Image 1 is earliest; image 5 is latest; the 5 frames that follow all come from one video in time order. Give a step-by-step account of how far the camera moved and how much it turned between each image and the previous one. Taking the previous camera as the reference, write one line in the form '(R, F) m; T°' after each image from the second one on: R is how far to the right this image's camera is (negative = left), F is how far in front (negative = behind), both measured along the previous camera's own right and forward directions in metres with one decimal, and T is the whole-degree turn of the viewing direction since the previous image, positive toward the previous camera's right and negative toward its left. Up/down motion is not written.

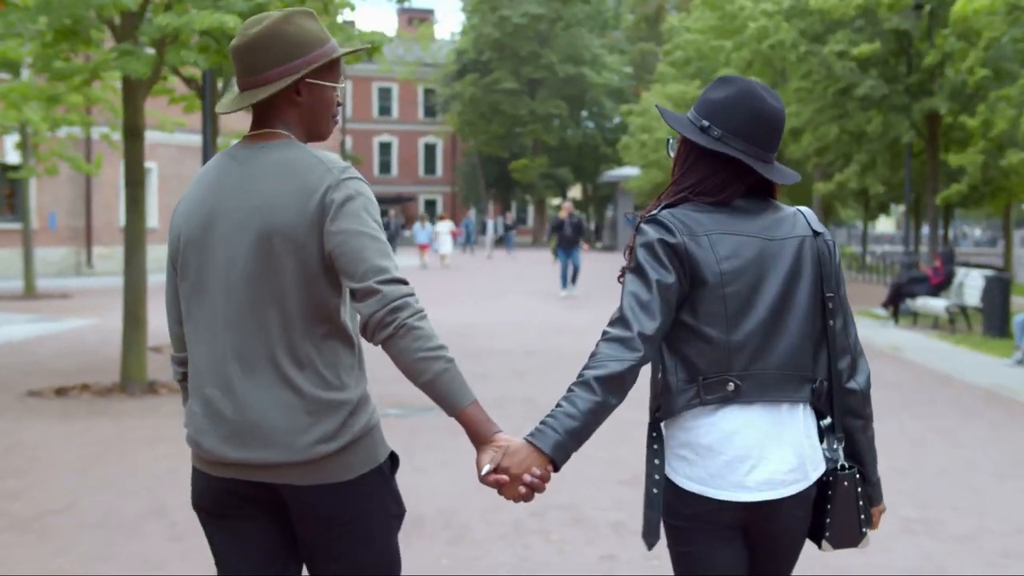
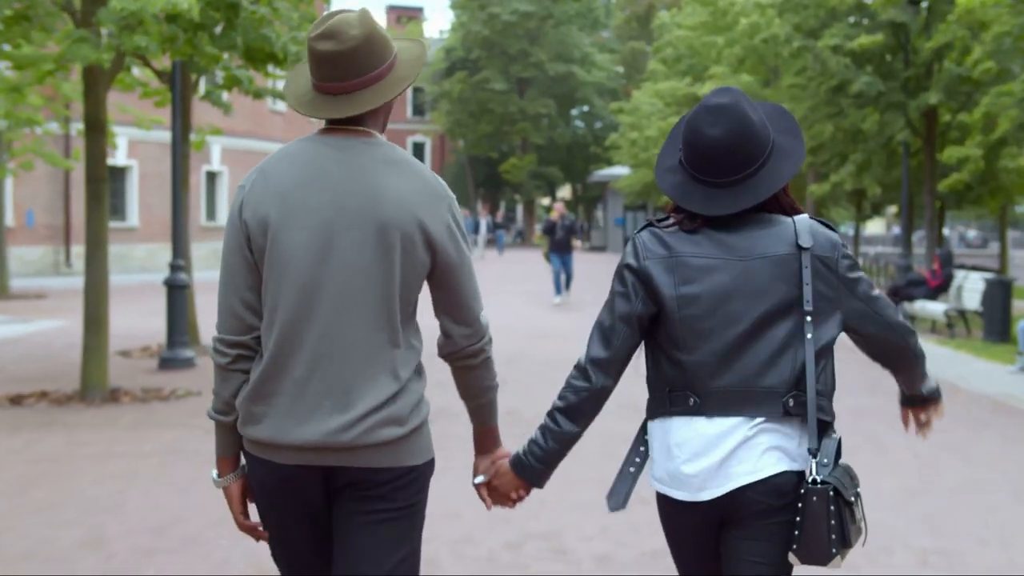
(+0.1, +0.5) m; 0°
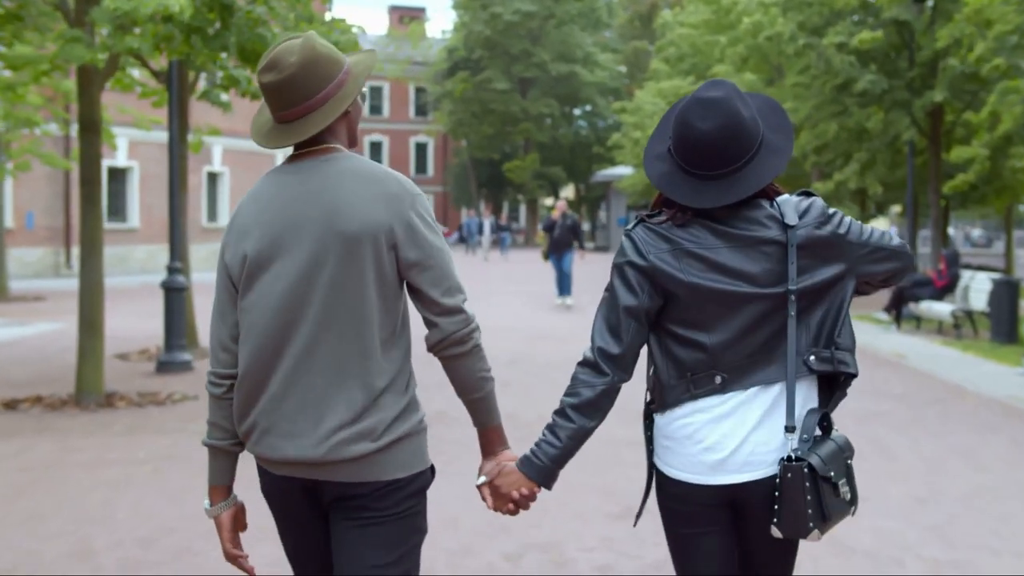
(0.0, +0.2) m; 0°
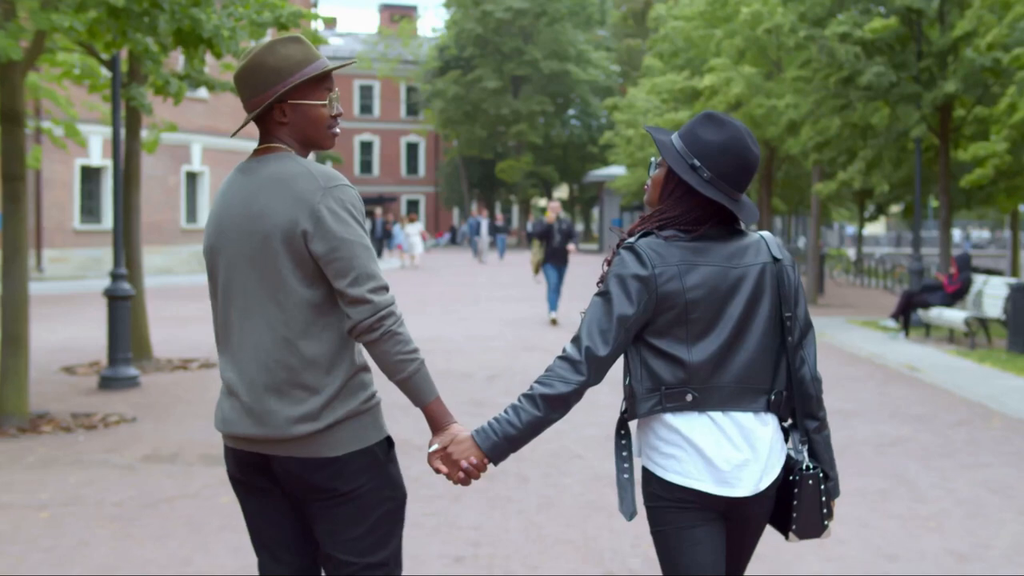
(+0.1, +1.1) m; 0°
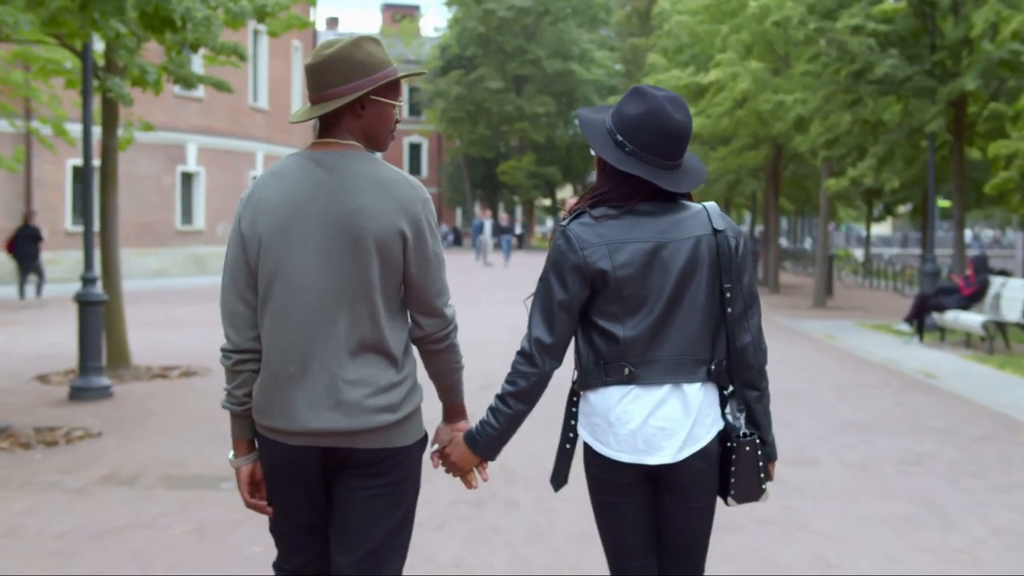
(+0.1, +0.6) m; 0°
